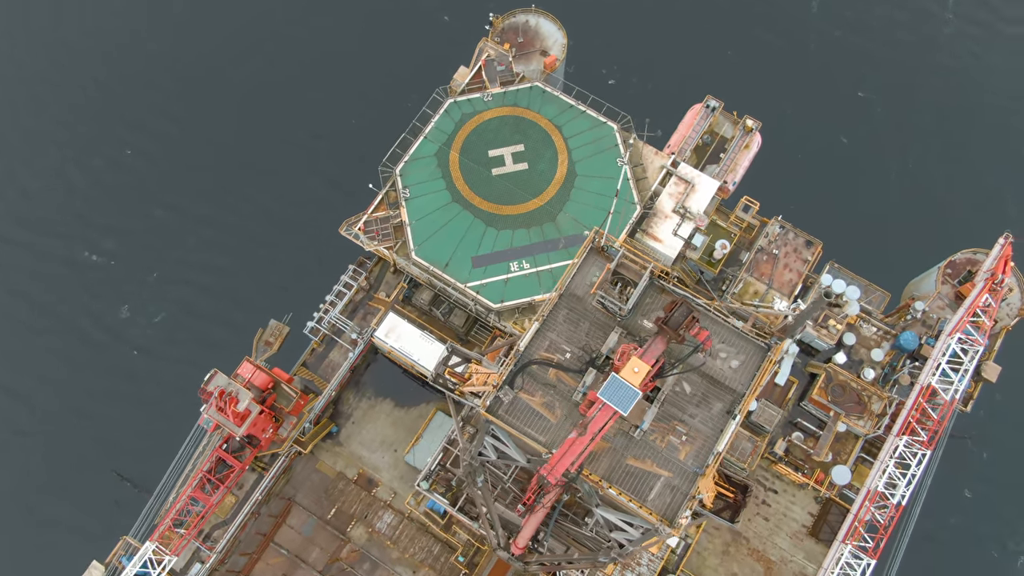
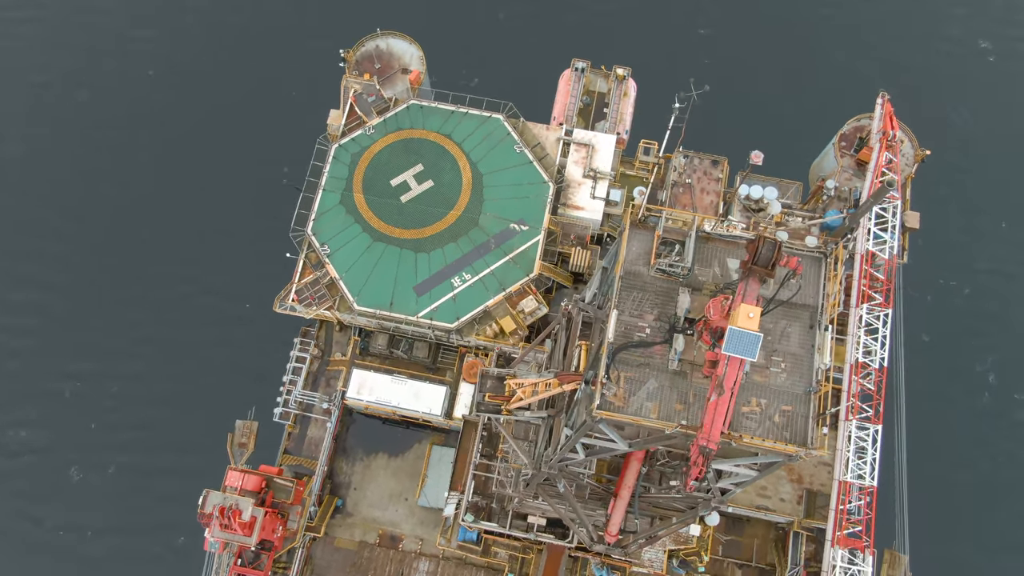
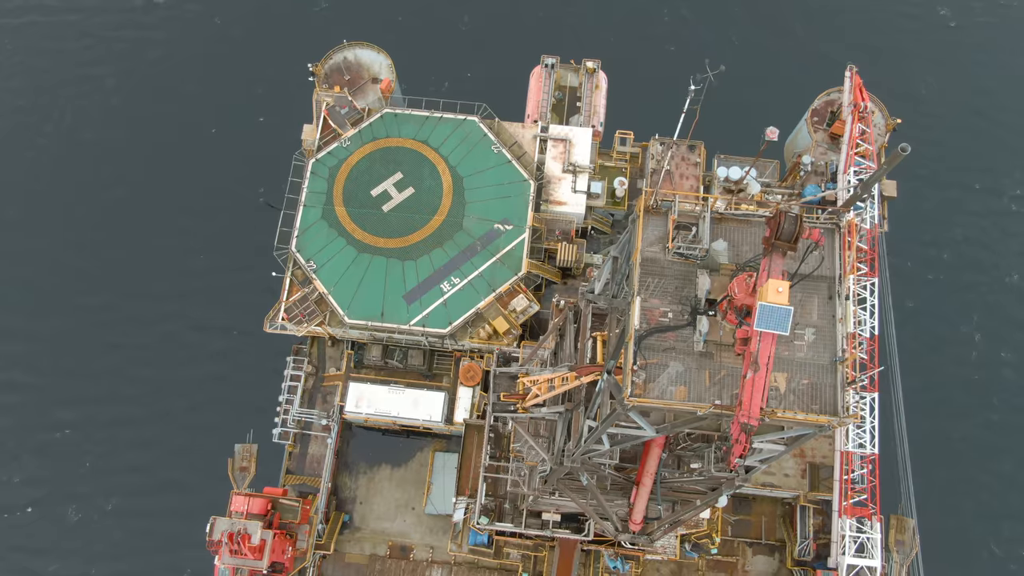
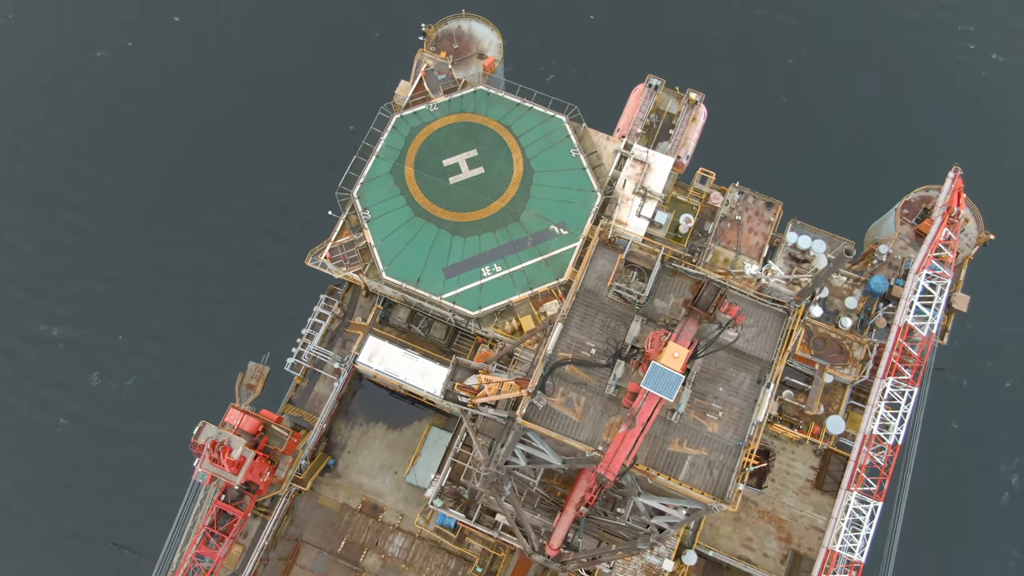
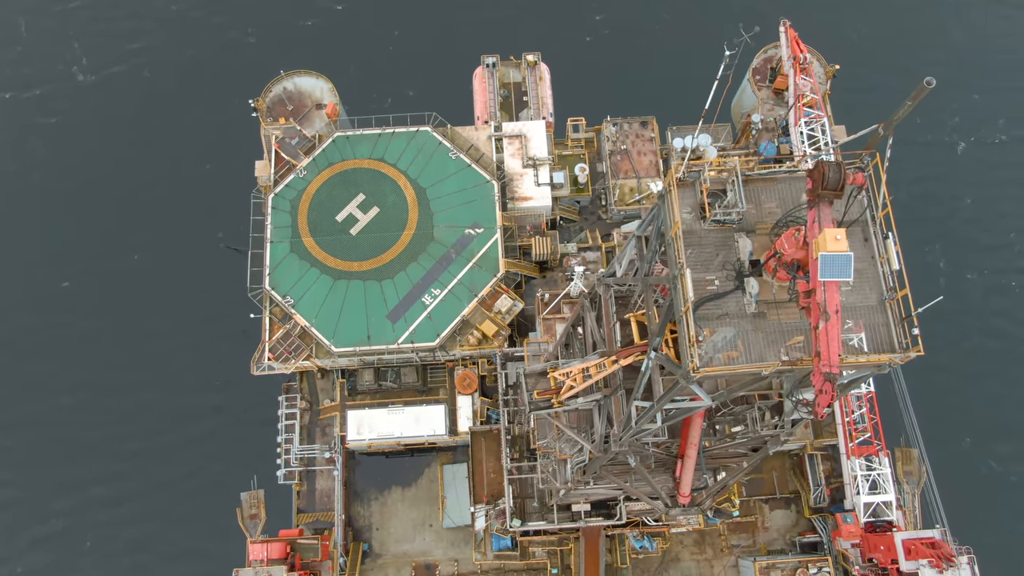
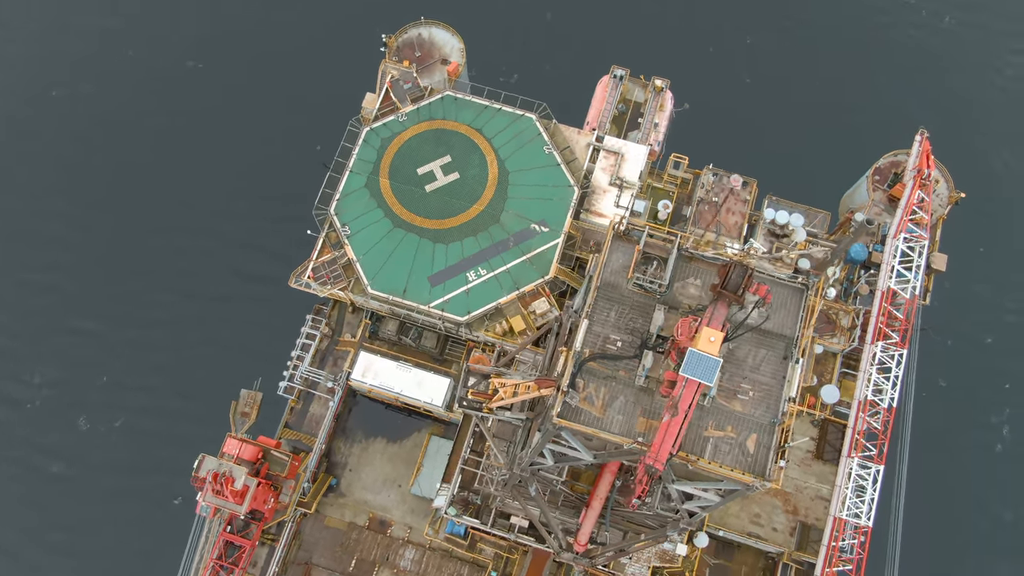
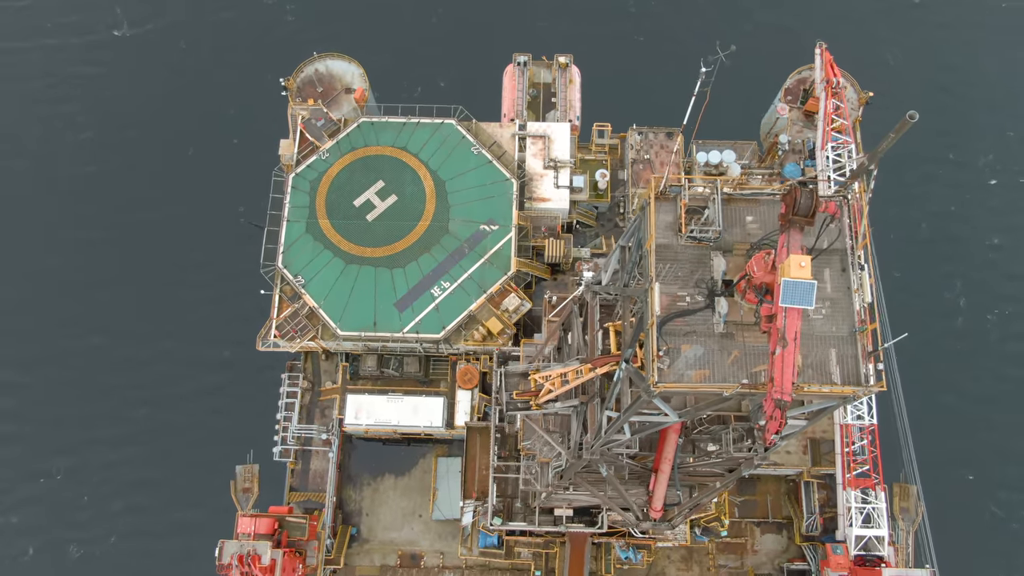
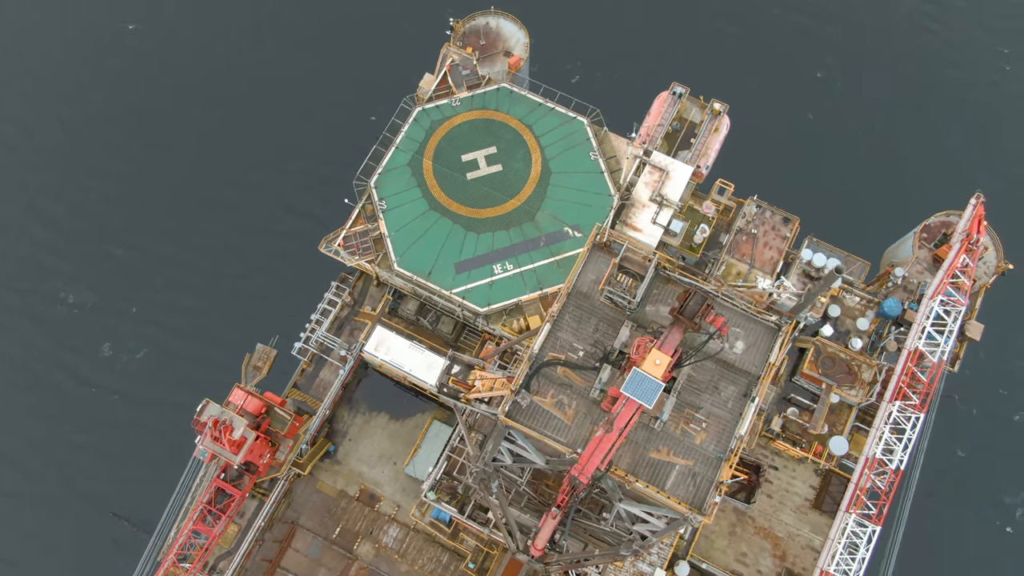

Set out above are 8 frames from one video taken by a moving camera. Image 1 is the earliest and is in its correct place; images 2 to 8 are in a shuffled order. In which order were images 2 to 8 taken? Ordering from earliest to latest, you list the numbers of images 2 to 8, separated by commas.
8, 4, 6, 2, 3, 7, 5
